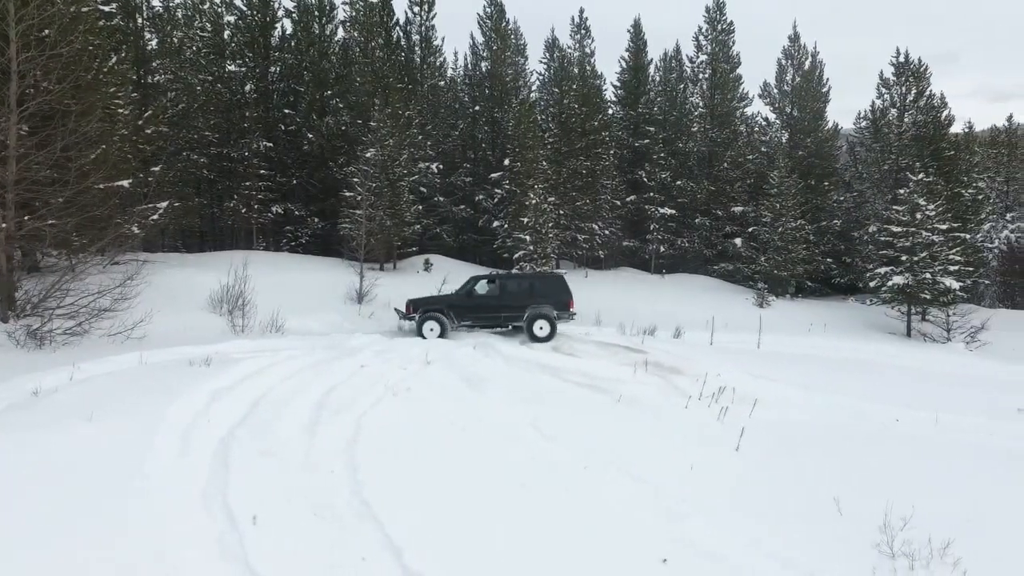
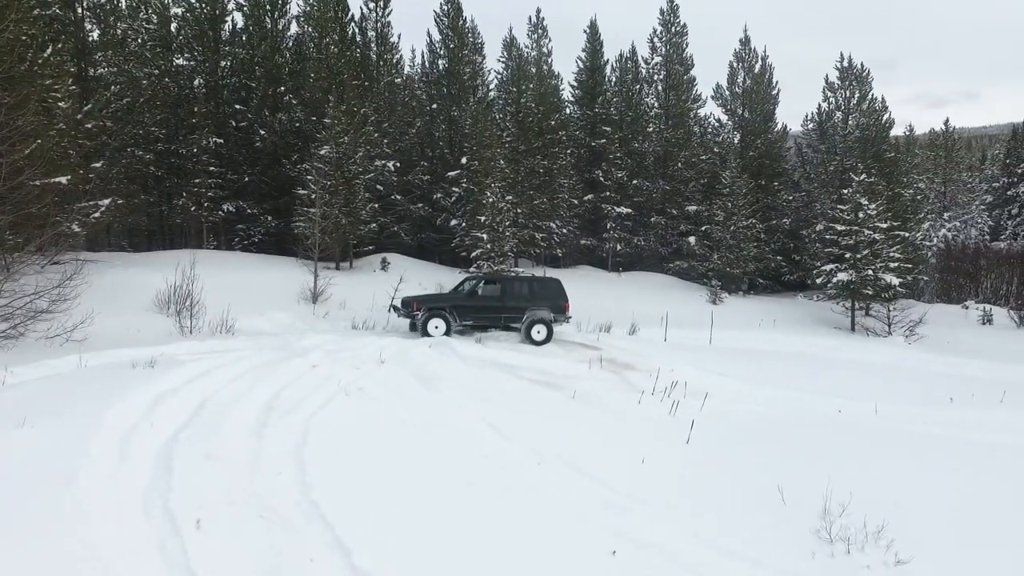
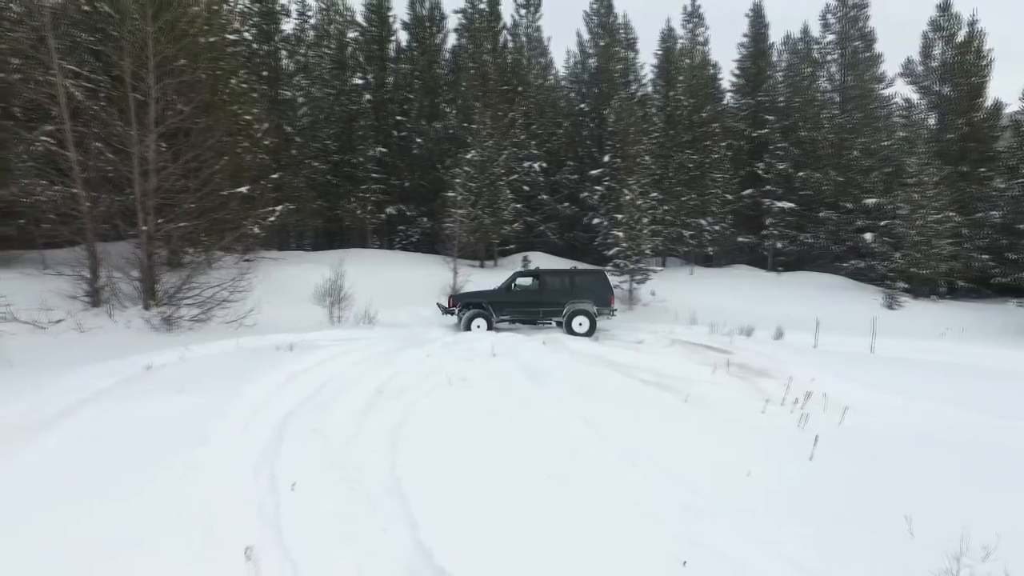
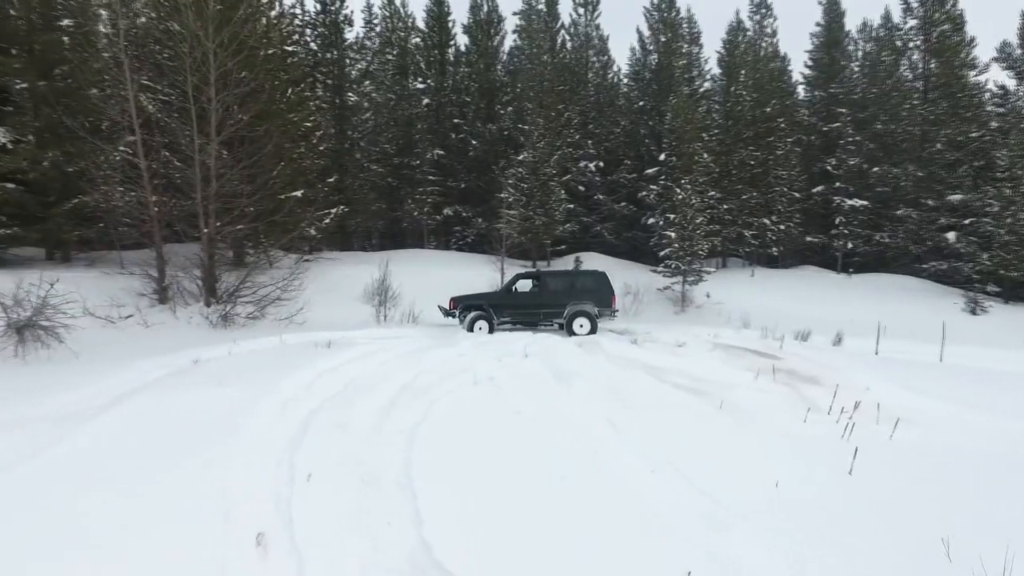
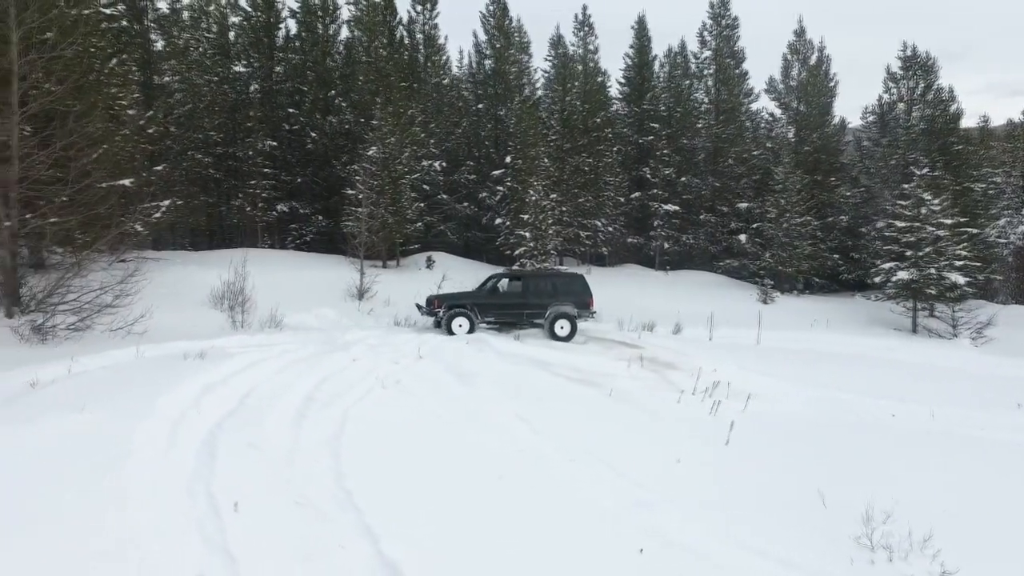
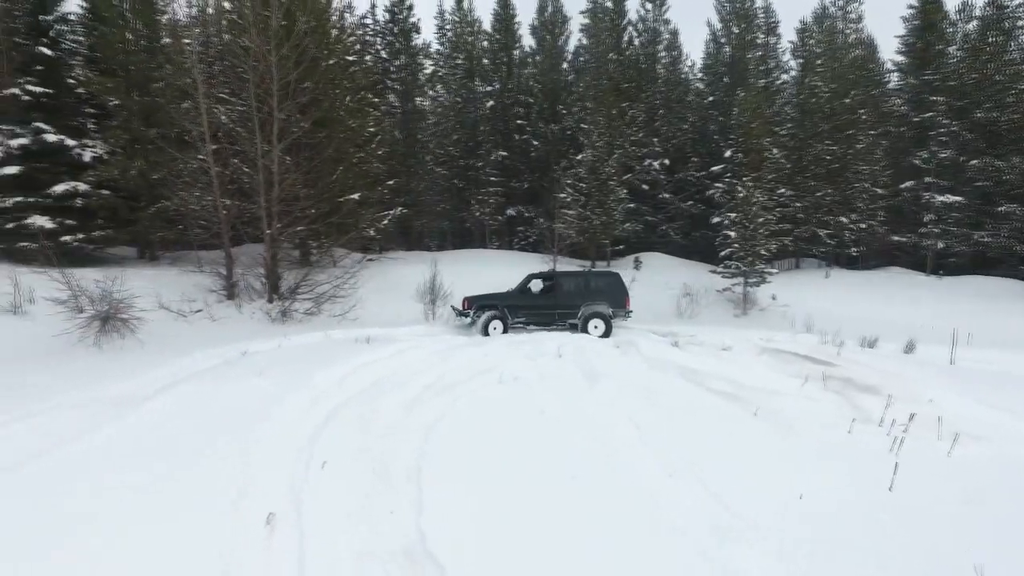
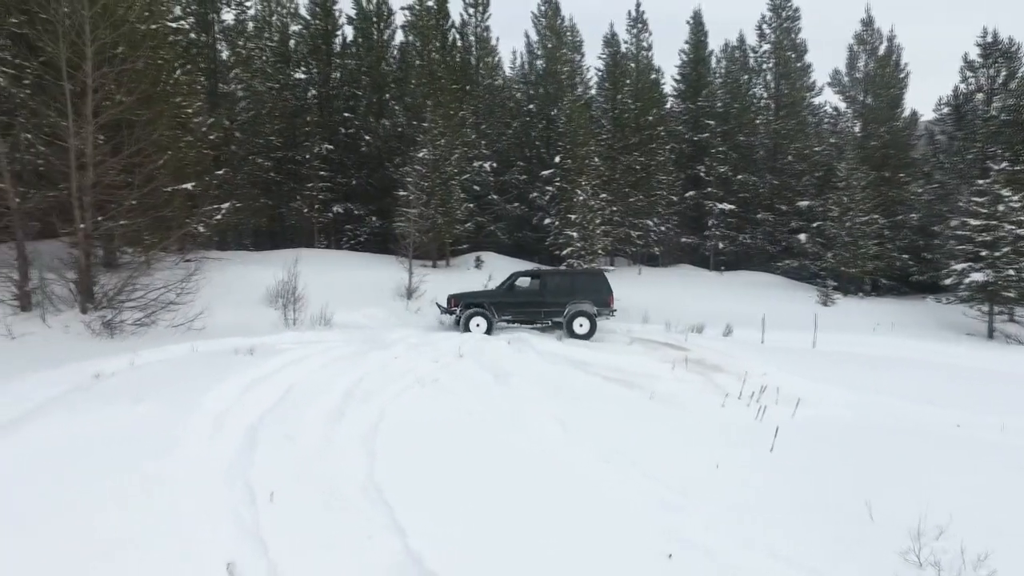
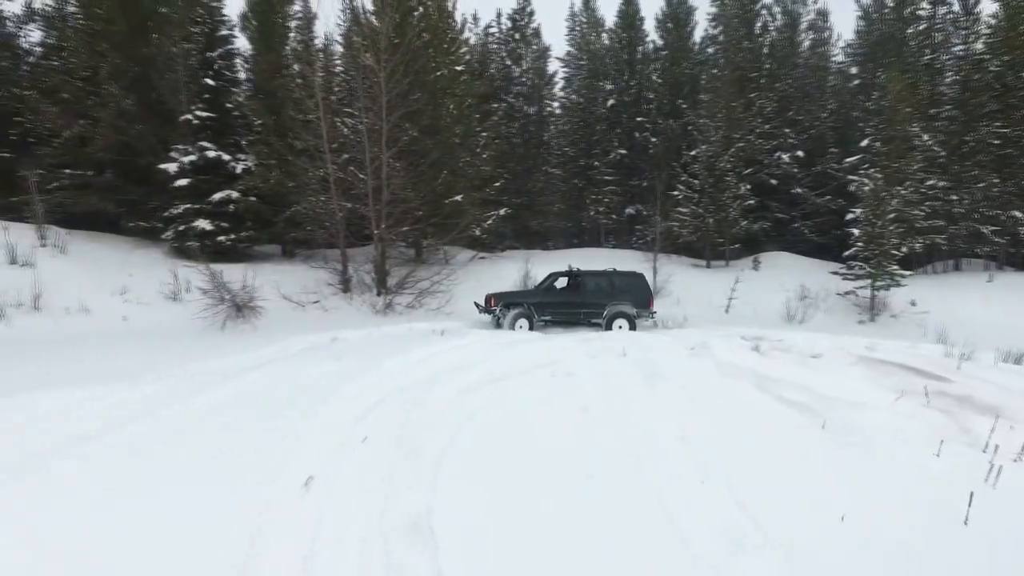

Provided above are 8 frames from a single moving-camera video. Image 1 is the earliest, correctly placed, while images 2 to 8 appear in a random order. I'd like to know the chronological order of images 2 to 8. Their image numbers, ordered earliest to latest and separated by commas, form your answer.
2, 5, 7, 3, 4, 6, 8
